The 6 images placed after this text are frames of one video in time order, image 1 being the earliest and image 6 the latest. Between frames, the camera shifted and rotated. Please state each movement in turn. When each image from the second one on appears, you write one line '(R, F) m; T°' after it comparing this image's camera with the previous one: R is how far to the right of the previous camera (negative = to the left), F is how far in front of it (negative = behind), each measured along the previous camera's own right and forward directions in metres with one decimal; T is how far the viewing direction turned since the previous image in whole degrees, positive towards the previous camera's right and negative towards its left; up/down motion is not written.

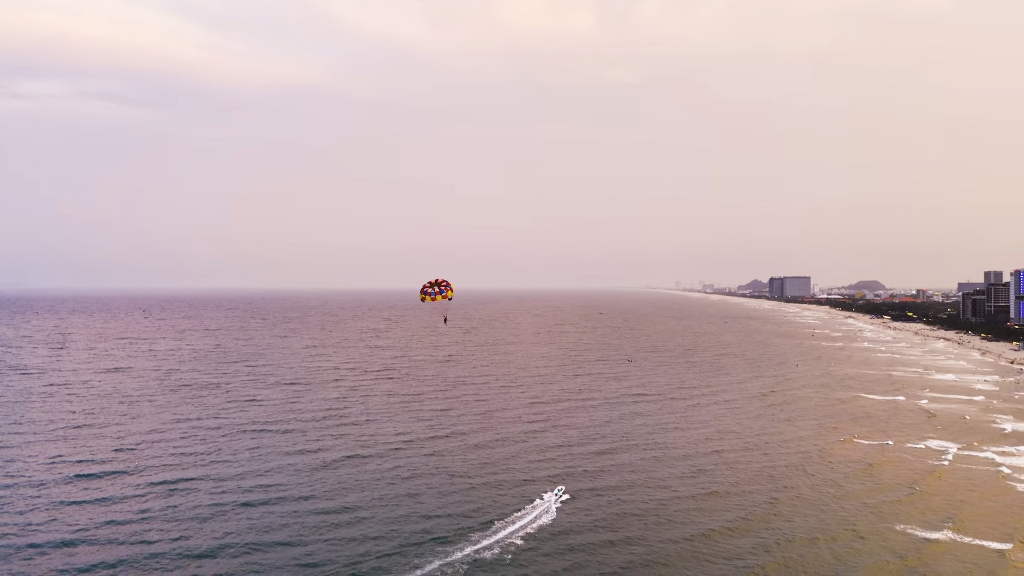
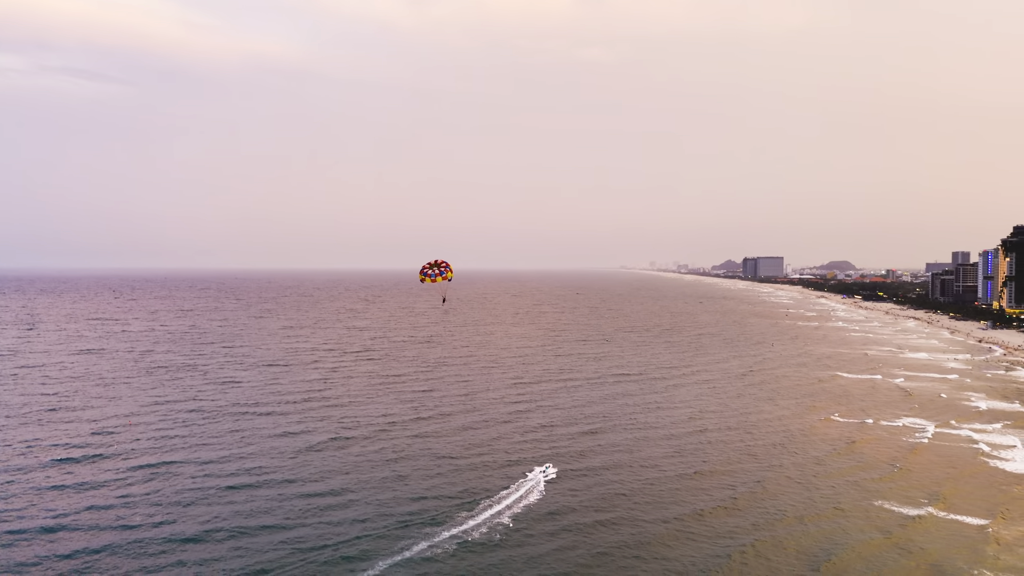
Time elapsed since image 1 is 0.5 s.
(-0.4, +0.3) m; +2°
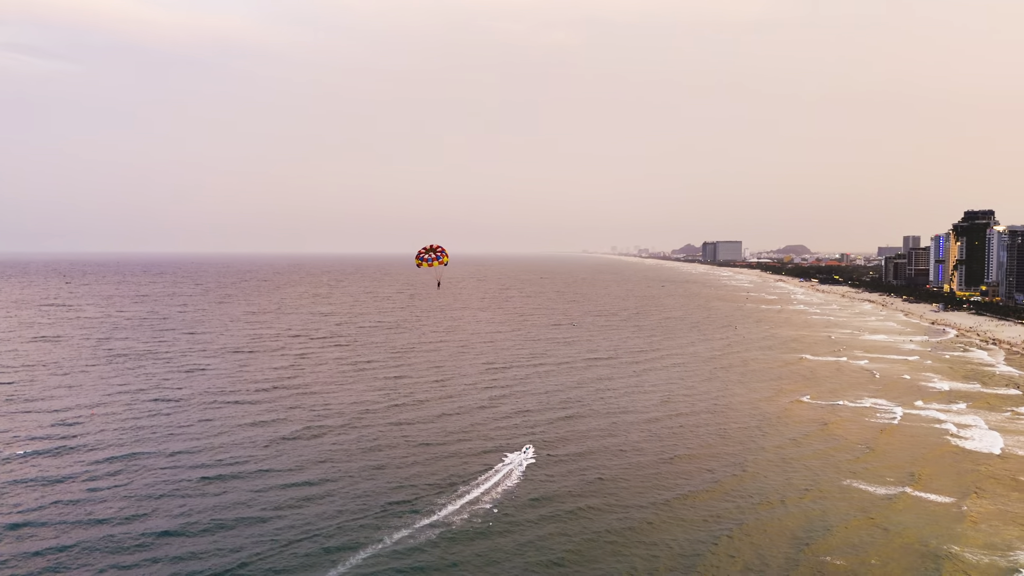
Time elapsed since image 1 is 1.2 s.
(-0.6, +0.4) m; +3°
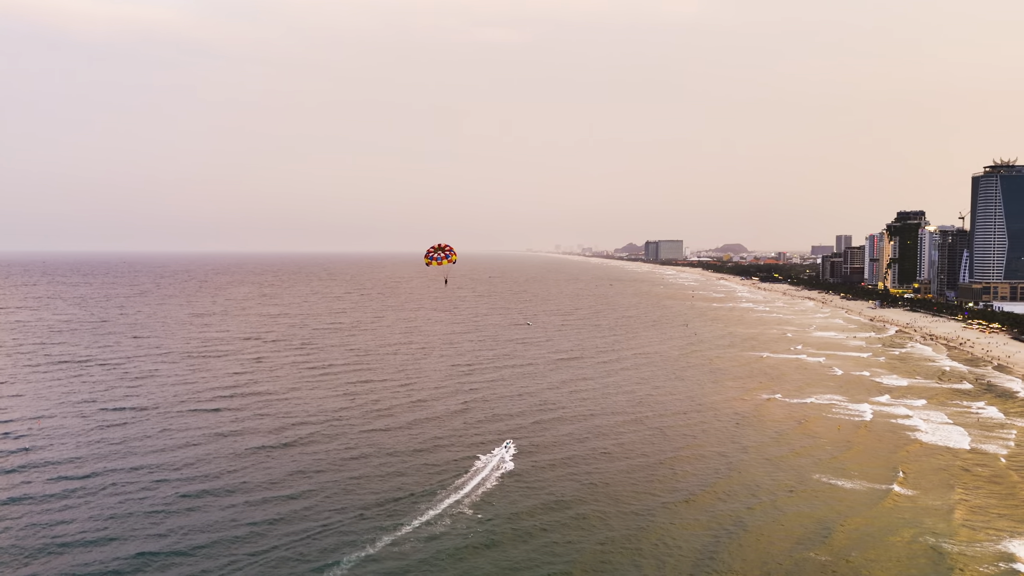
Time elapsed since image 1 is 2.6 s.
(-1.7, +0.4) m; +4°
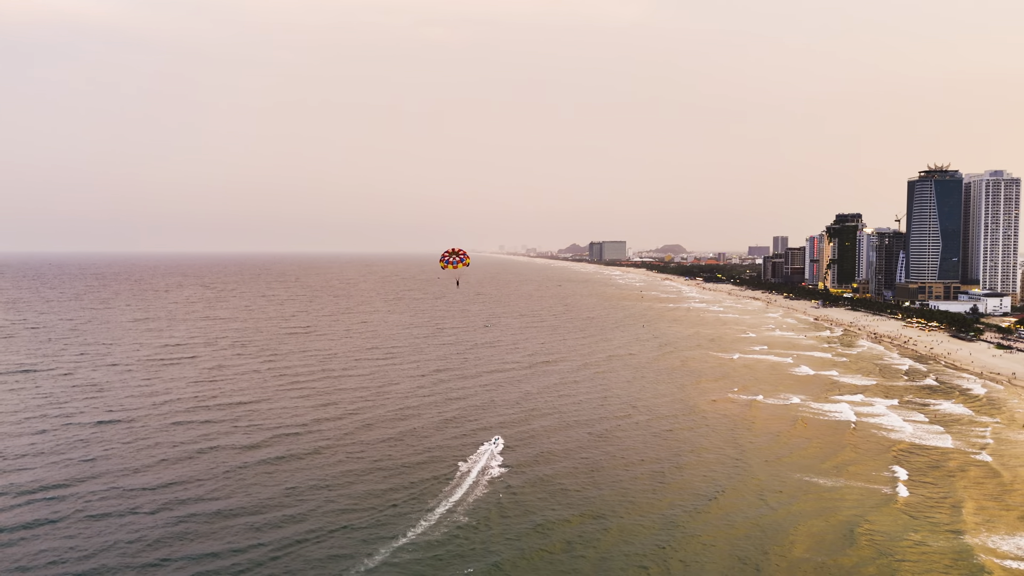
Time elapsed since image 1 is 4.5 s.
(-2.5, +0.2) m; +4°
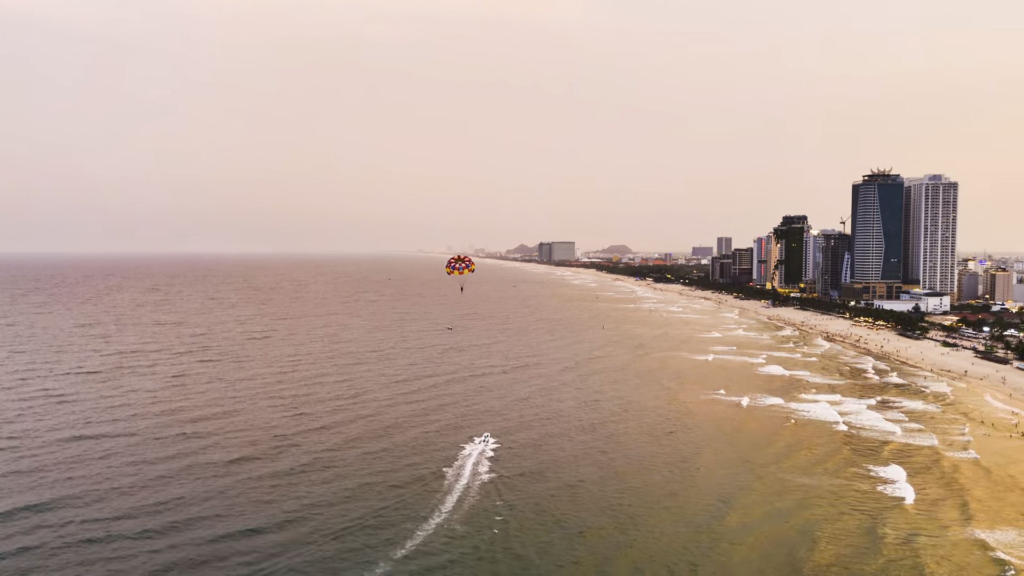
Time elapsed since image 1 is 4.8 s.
(-2.6, 0.0) m; +4°
